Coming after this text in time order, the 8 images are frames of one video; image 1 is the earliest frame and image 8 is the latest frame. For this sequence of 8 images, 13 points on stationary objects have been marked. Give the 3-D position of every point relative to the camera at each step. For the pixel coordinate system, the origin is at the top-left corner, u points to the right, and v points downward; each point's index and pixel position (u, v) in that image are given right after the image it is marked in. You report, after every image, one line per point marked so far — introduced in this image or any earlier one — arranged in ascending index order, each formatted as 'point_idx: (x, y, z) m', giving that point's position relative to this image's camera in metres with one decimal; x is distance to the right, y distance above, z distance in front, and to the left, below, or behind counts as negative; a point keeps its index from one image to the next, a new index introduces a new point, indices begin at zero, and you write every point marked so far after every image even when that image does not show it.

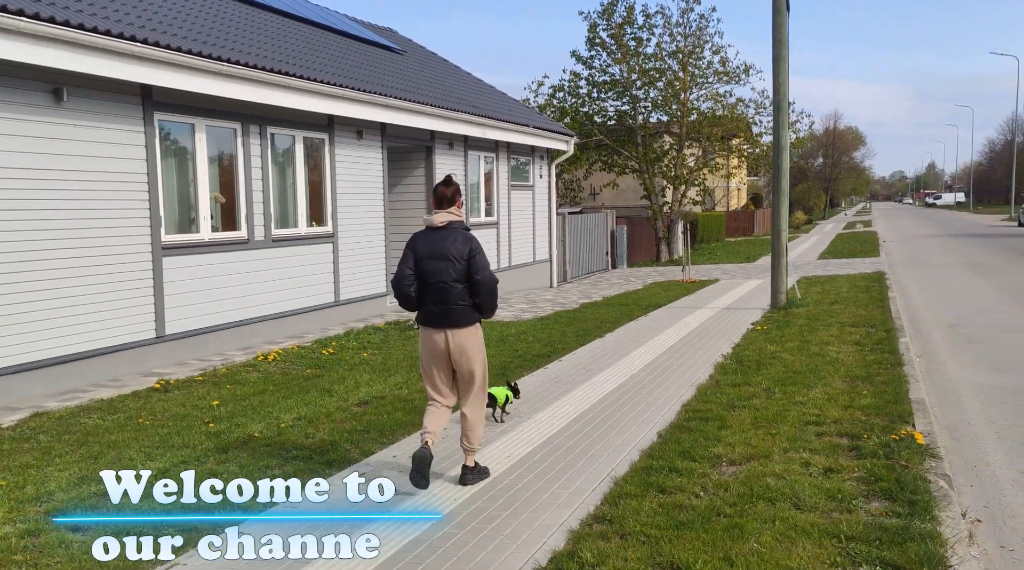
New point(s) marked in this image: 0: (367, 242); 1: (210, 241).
0: (-2.3, +0.6, +13.0) m
1: (-3.5, +0.5, +9.8) m
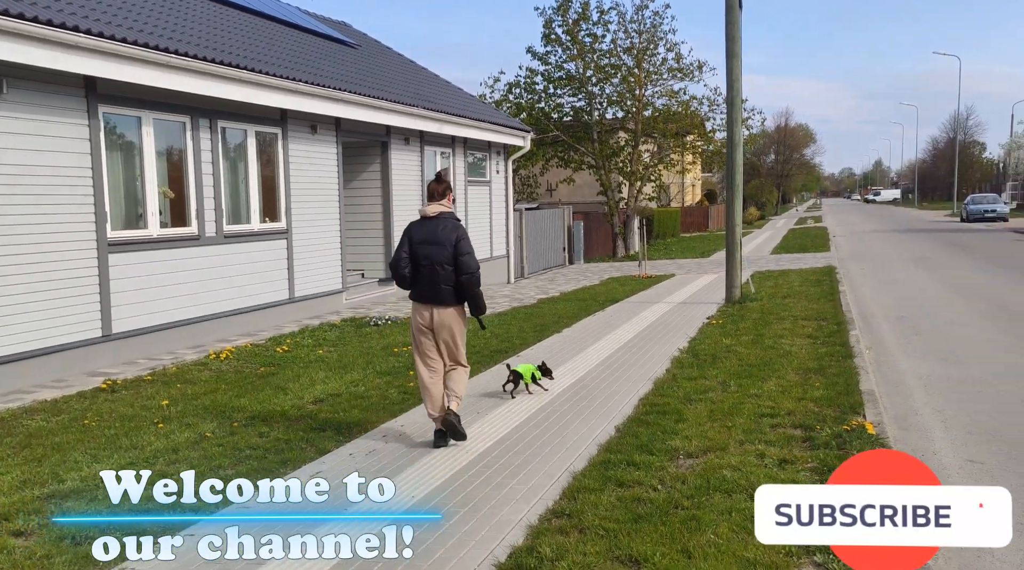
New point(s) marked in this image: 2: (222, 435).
0: (-2.9, +0.7, +12.9) m
1: (-4.0, +0.5, +9.6) m
2: (-2.1, -1.1, +6.1) m
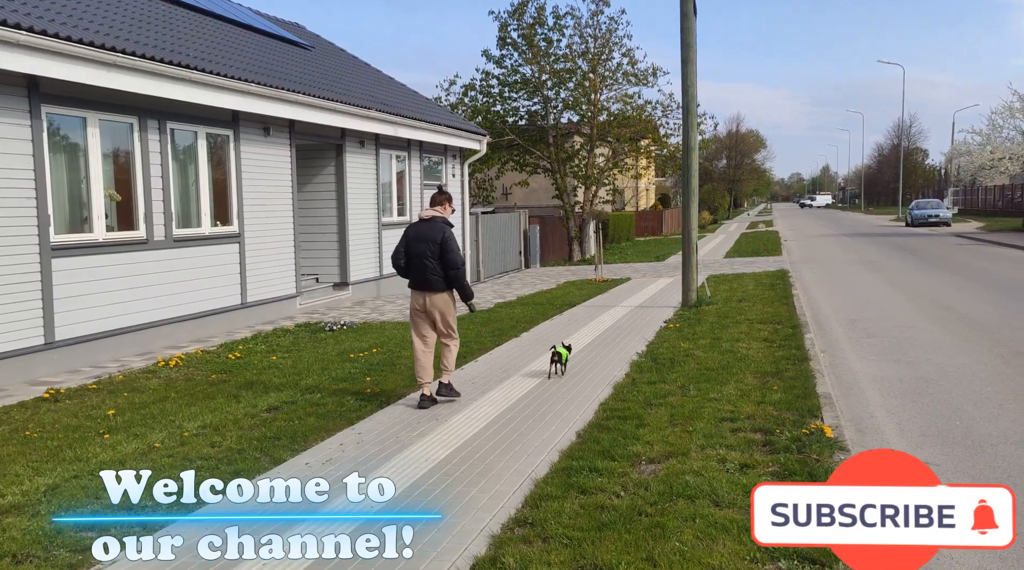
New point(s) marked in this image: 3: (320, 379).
0: (-3.6, +0.6, +12.6) m
1: (-4.5, +0.5, +9.3) m
2: (-2.4, -1.1, +5.9) m
3: (-1.9, -0.9, +8.1) m
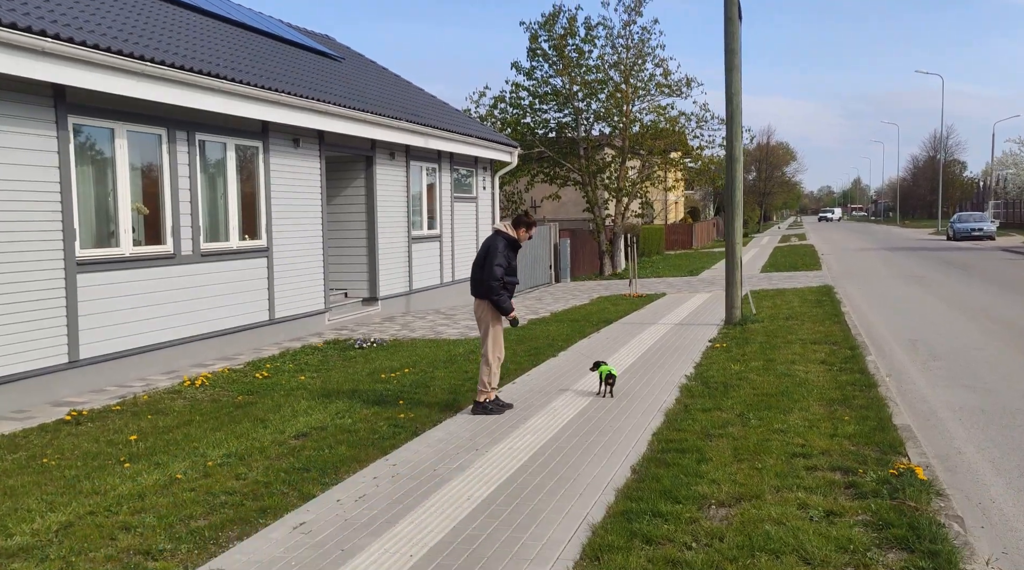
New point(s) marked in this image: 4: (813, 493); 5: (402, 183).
0: (-3.1, +0.4, +12.3) m
1: (-4.1, +0.3, +9.0) m
2: (-2.1, -1.3, +5.5) m
3: (-1.5, -1.1, +7.7) m
4: (+1.6, -1.1, +4.5) m
5: (-2.0, +1.9, +15.4) m
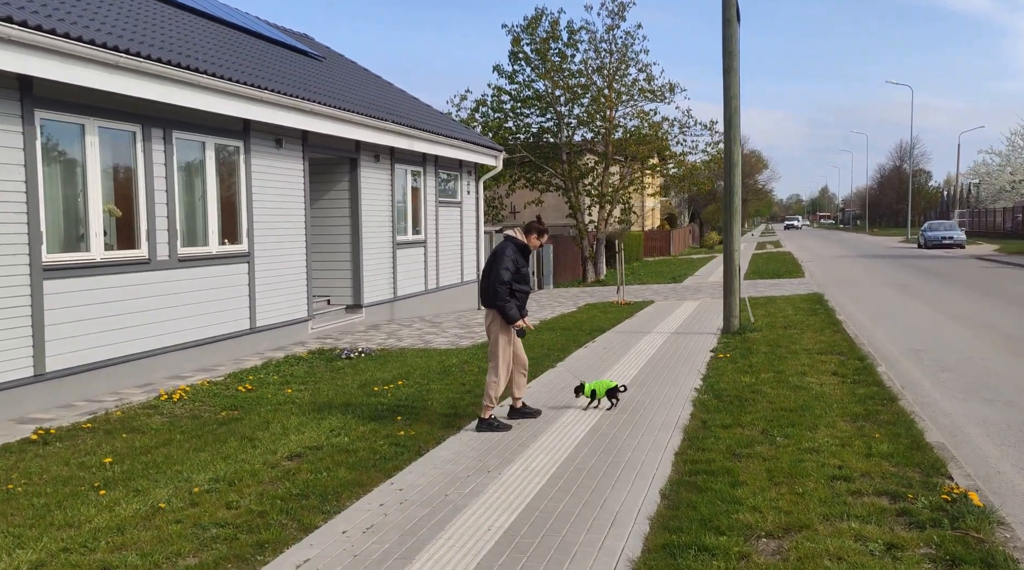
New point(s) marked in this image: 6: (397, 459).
0: (-3.2, +0.3, +11.8) m
1: (-4.1, +0.2, +8.4) m
2: (-2.0, -1.3, +5.0) m
3: (-1.4, -1.1, +7.2) m
4: (+1.8, -1.2, +4.2) m
5: (-2.2, +1.7, +14.9) m
6: (-0.8, -1.2, +5.9) m
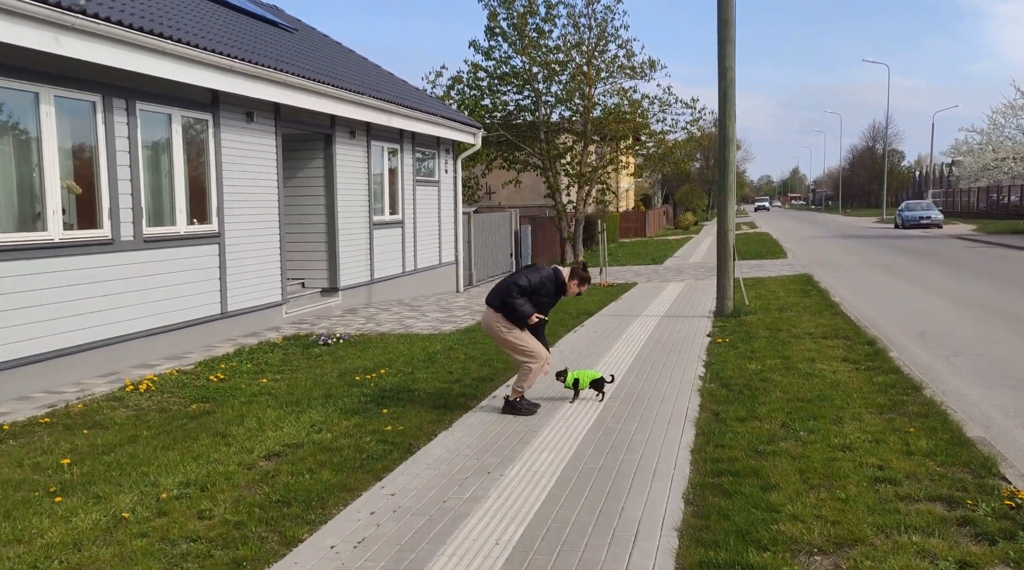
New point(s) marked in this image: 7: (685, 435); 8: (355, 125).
0: (-3.3, +0.5, +11.1) m
1: (-4.2, +0.4, +7.7) m
2: (-1.9, -1.2, +4.4) m
3: (-1.5, -1.0, +6.6) m
4: (+1.8, -1.1, +3.7) m
5: (-2.5, +2.1, +14.3) m
6: (-0.8, -1.1, +5.4) m
7: (+1.2, -1.0, +5.7) m
8: (-2.6, +2.7, +14.0) m
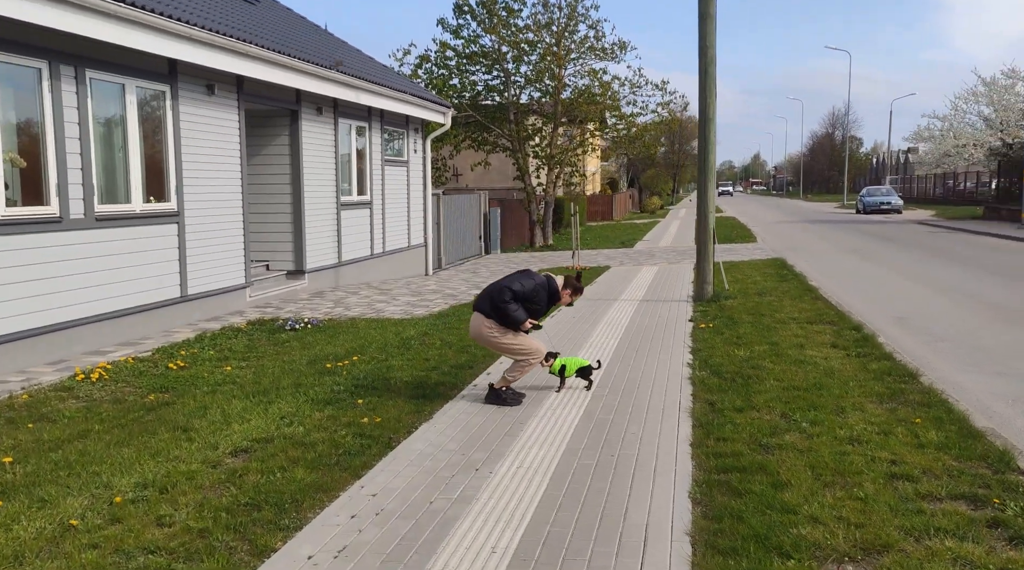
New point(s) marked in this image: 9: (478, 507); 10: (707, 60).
0: (-3.7, +0.8, +10.6) m
1: (-4.3, +0.6, +7.2) m
2: (-2.0, -1.1, +4.0) m
3: (-1.6, -0.9, +6.2) m
4: (+1.8, -1.0, +3.4) m
5: (-3.0, +2.3, +13.7) m
6: (-0.9, -1.0, +5.0) m
7: (+1.1, -0.9, +5.4) m
8: (-3.0, +2.9, +13.4) m
9: (-0.2, -1.1, +4.1) m
10: (+2.5, +2.9, +11.0) m
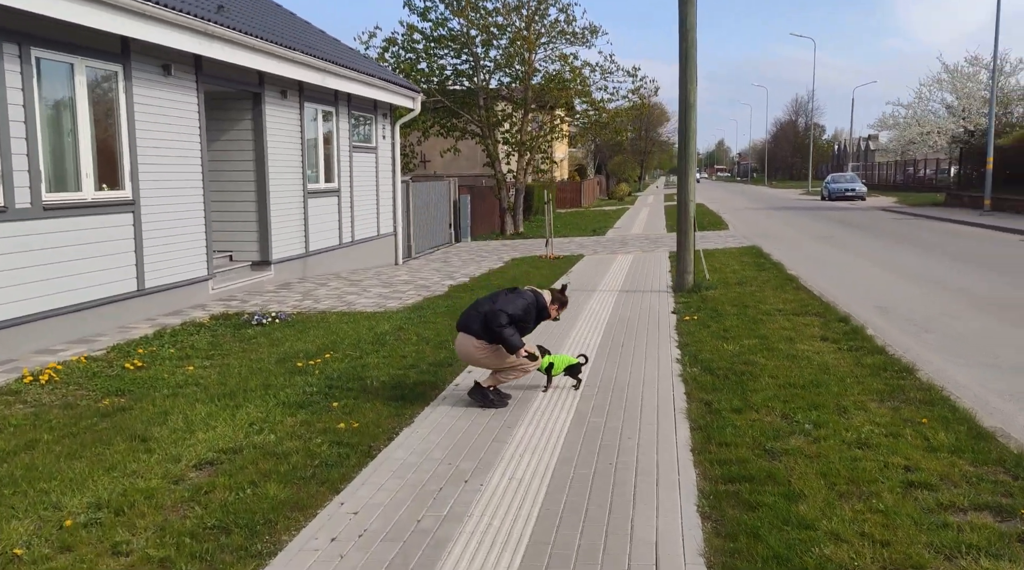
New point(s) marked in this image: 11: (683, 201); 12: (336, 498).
0: (-3.9, +0.9, +10.0) m
1: (-4.5, +0.6, +6.6) m
2: (-2.0, -1.1, +3.6) m
3: (-1.7, -0.8, +5.8) m
4: (+1.8, -1.0, +3.2) m
5: (-3.4, +2.5, +13.2) m
6: (-0.9, -1.0, +4.6) m
7: (+1.0, -0.9, +5.1) m
8: (-3.4, +3.1, +12.9) m
9: (-0.2, -1.1, +3.8) m
10: (+2.2, +3.1, +10.7) m
11: (+2.2, +1.1, +11.0) m
12: (-0.9, -1.1, +4.2) m
